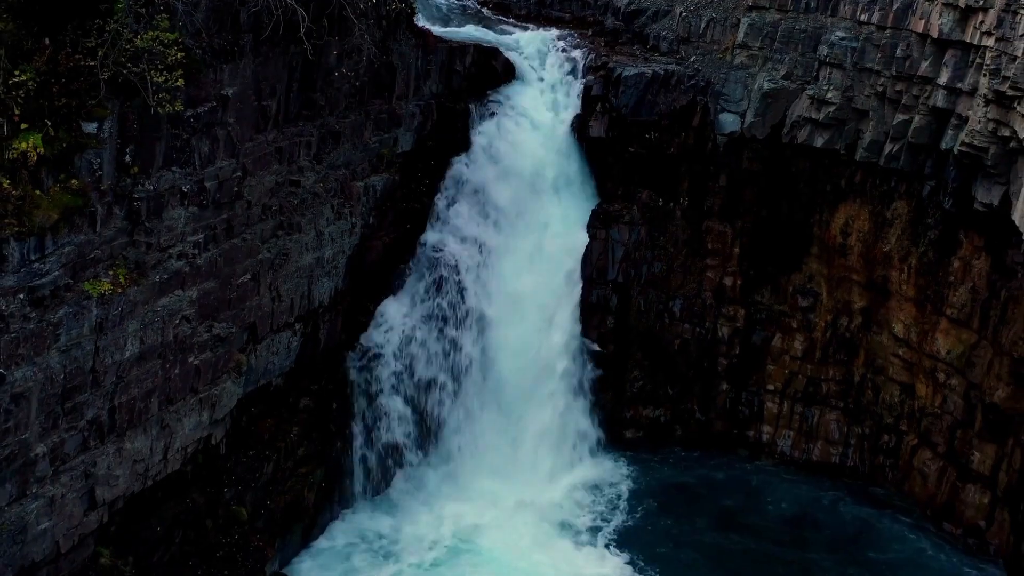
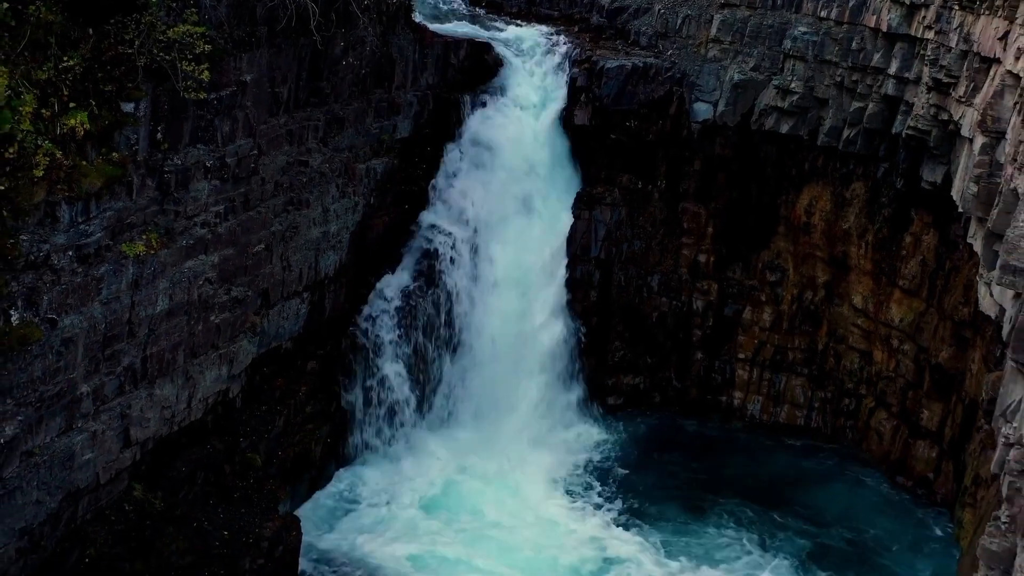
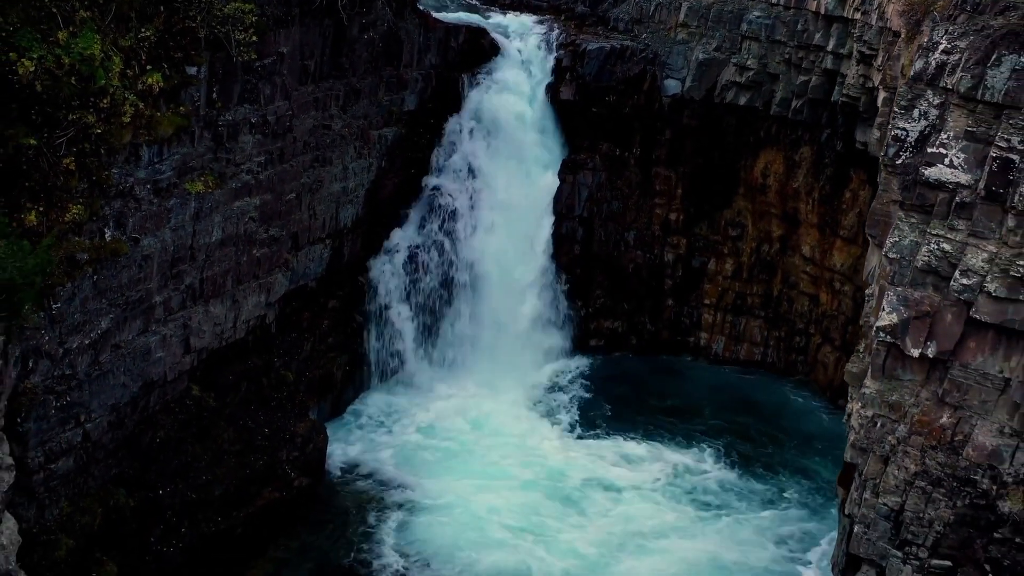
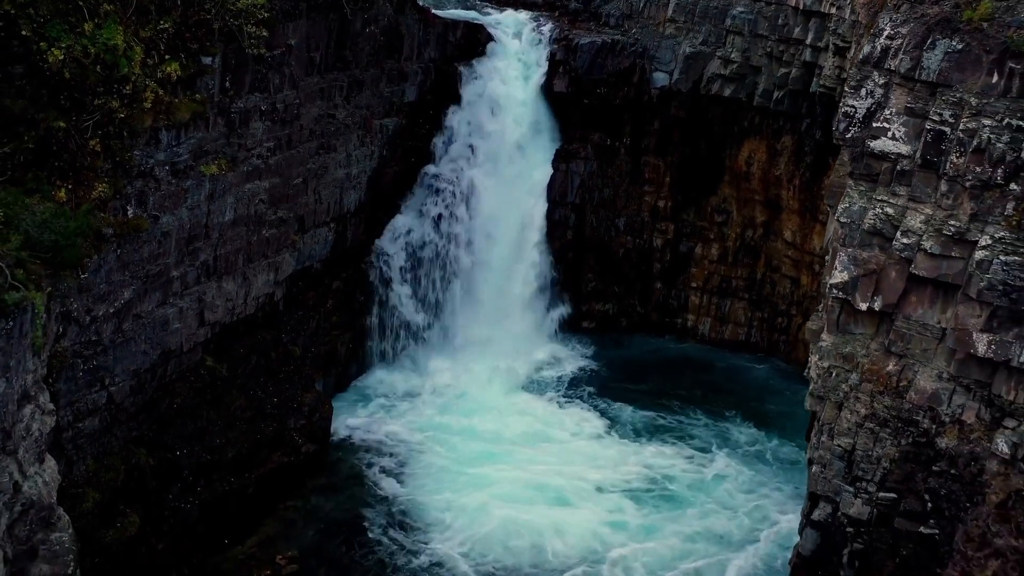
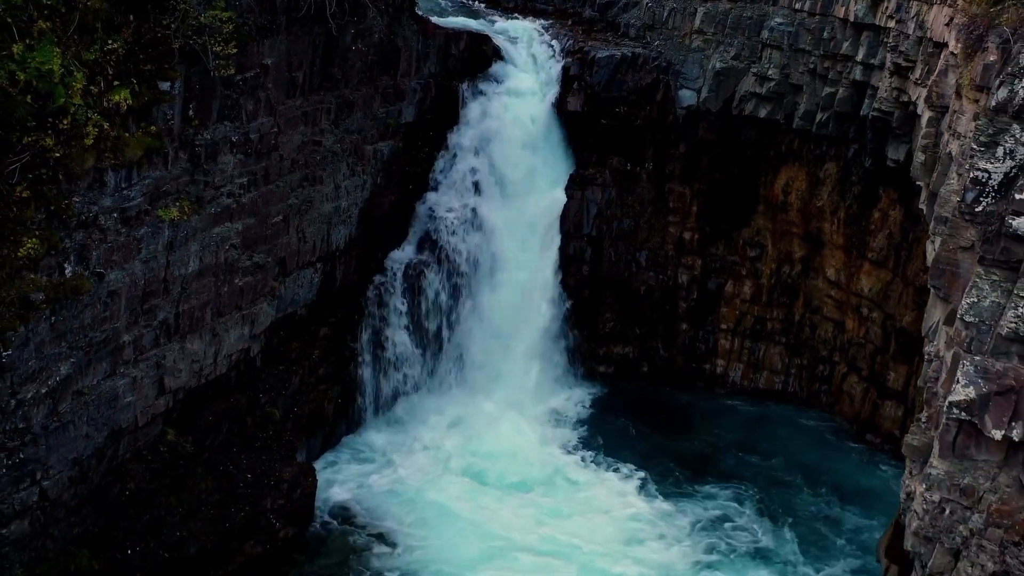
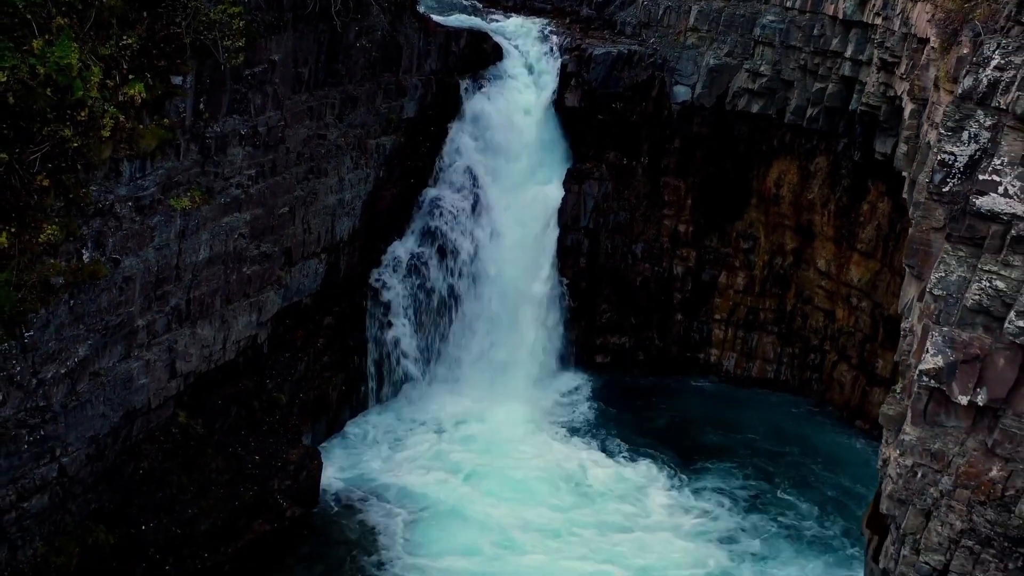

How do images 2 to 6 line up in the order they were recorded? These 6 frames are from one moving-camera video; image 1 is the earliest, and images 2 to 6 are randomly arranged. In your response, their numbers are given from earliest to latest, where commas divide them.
2, 5, 6, 3, 4
